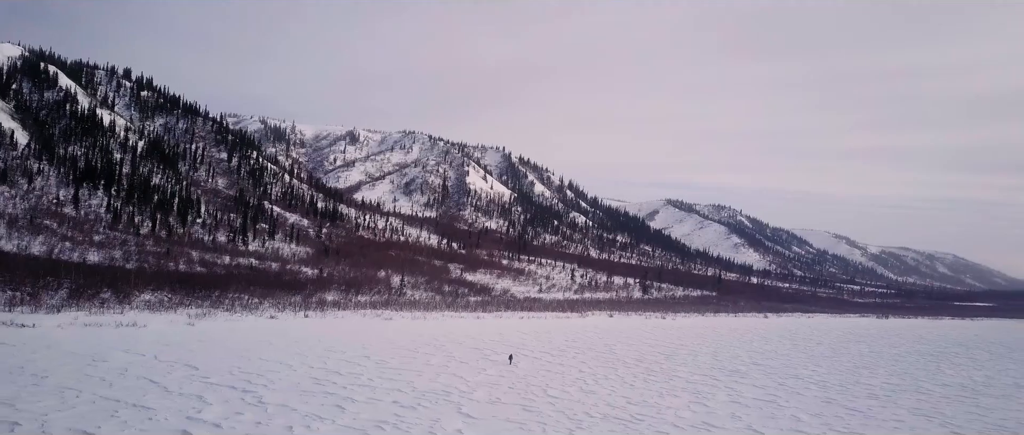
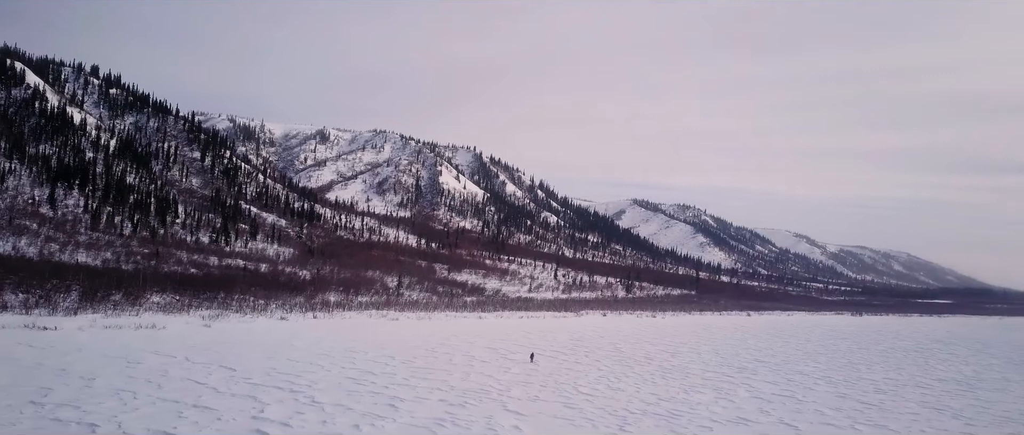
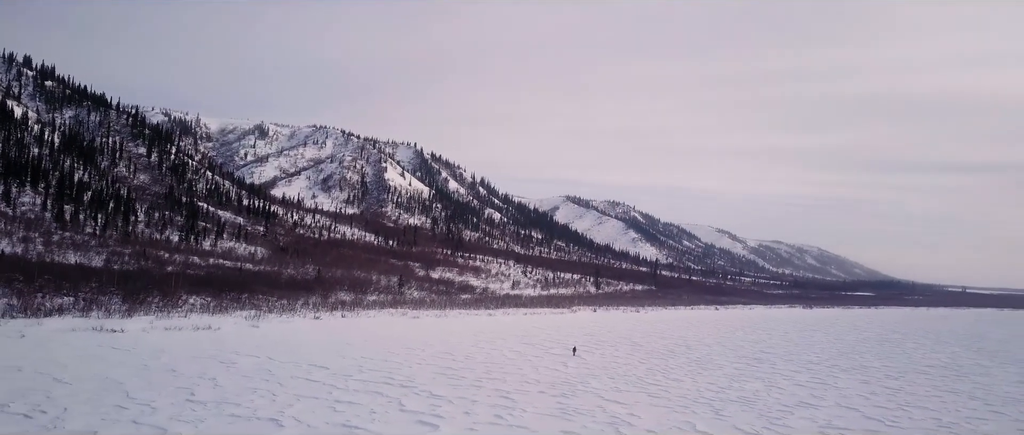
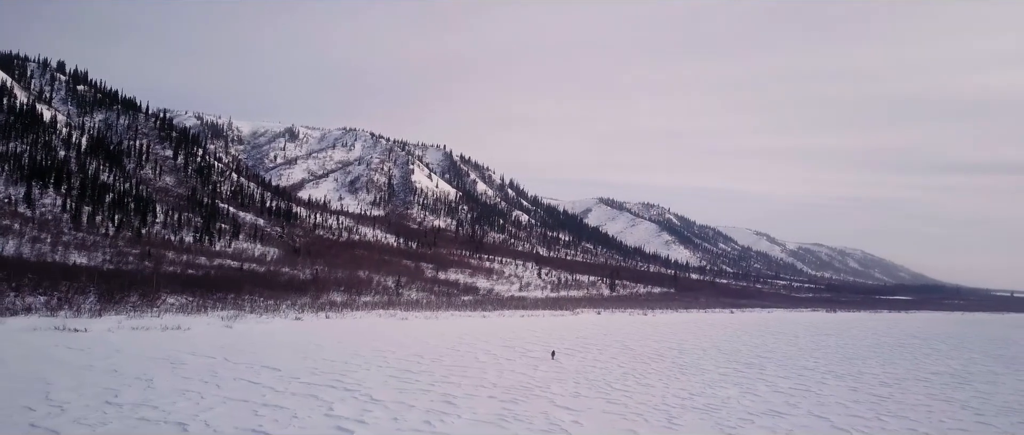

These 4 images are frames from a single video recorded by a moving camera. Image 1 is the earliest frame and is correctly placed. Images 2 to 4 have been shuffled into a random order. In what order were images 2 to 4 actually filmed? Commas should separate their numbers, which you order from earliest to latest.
2, 4, 3
